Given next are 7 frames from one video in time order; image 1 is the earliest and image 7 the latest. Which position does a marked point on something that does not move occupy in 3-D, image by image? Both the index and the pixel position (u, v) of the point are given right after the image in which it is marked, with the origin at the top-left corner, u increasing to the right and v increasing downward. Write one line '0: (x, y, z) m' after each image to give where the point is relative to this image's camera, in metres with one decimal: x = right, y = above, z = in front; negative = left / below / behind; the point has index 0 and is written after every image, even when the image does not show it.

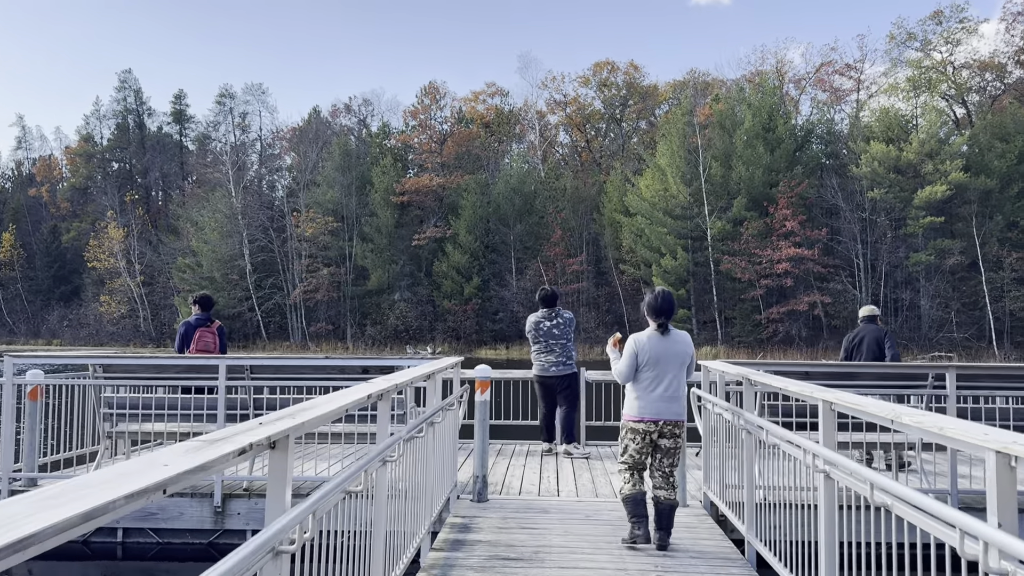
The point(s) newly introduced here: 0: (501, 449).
0: (-0.1, -1.2, +6.3) m
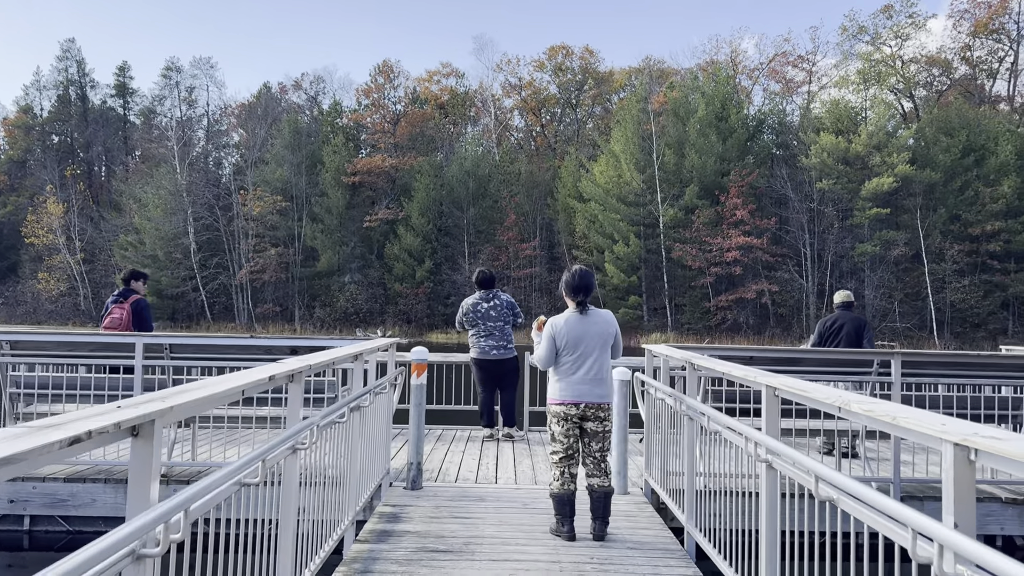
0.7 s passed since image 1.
0: (-0.5, -1.1, +6.1) m
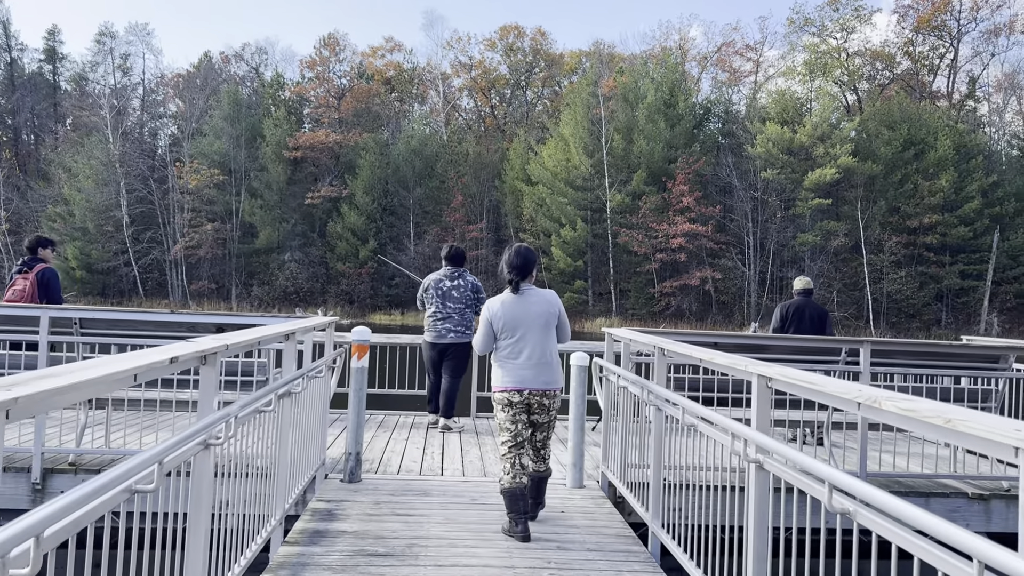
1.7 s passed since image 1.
0: (-0.9, -0.9, +5.7) m
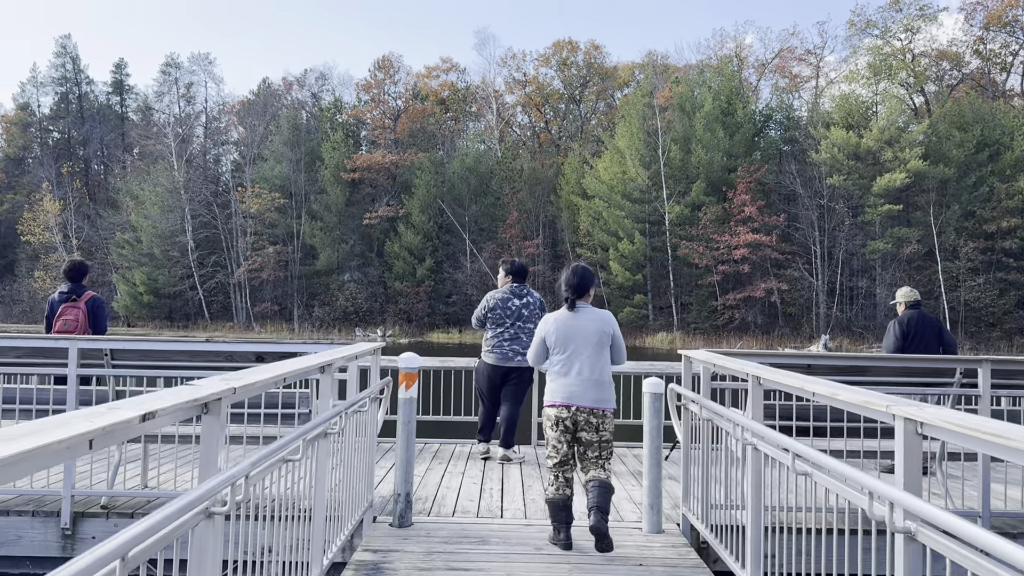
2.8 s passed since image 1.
0: (-0.5, -1.1, +5.4) m
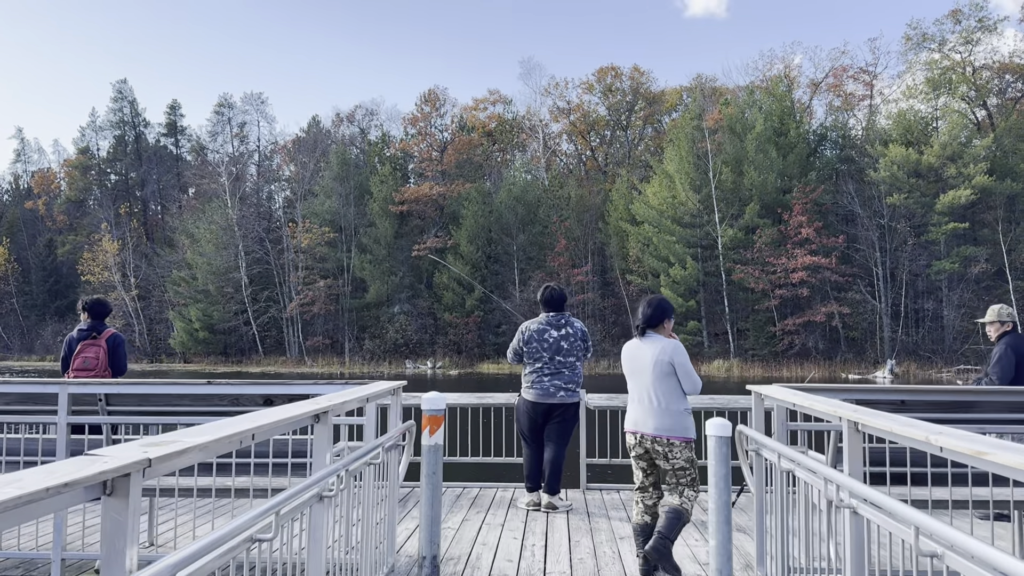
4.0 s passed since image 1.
0: (-0.2, -1.2, +4.9) m
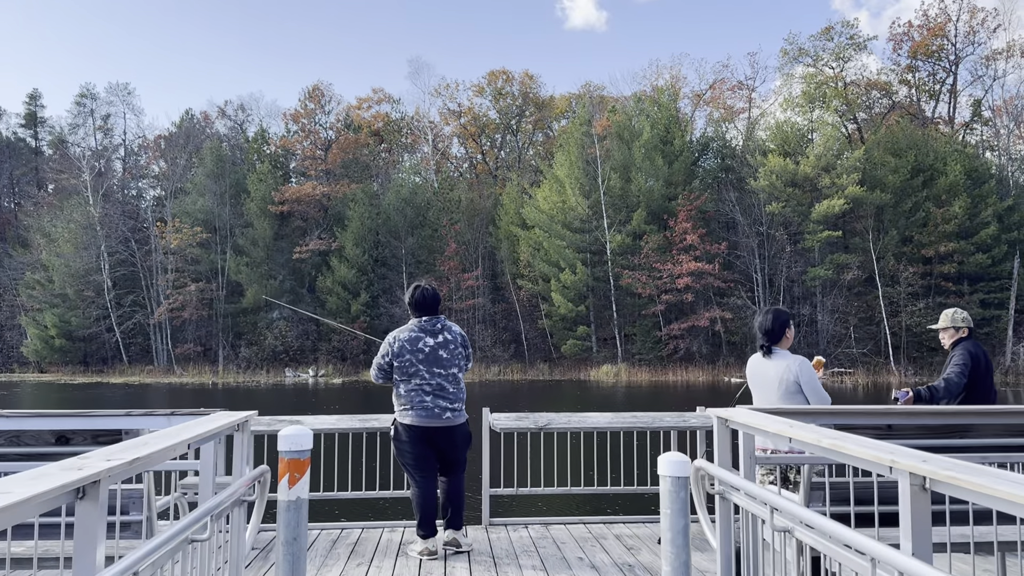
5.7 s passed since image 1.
0: (-0.7, -1.2, +4.1) m
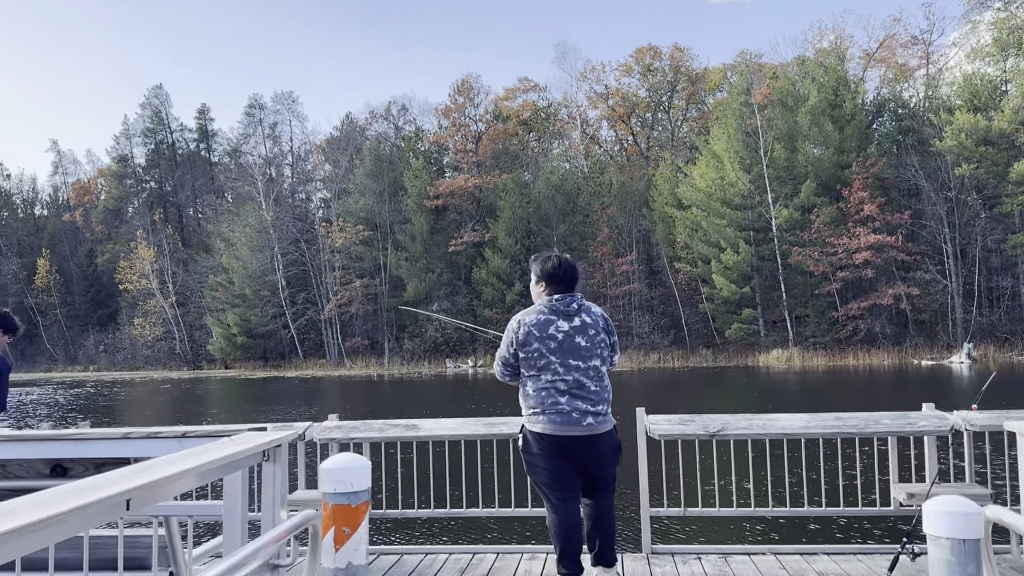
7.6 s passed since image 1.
0: (0.0, -1.1, +3.4) m
